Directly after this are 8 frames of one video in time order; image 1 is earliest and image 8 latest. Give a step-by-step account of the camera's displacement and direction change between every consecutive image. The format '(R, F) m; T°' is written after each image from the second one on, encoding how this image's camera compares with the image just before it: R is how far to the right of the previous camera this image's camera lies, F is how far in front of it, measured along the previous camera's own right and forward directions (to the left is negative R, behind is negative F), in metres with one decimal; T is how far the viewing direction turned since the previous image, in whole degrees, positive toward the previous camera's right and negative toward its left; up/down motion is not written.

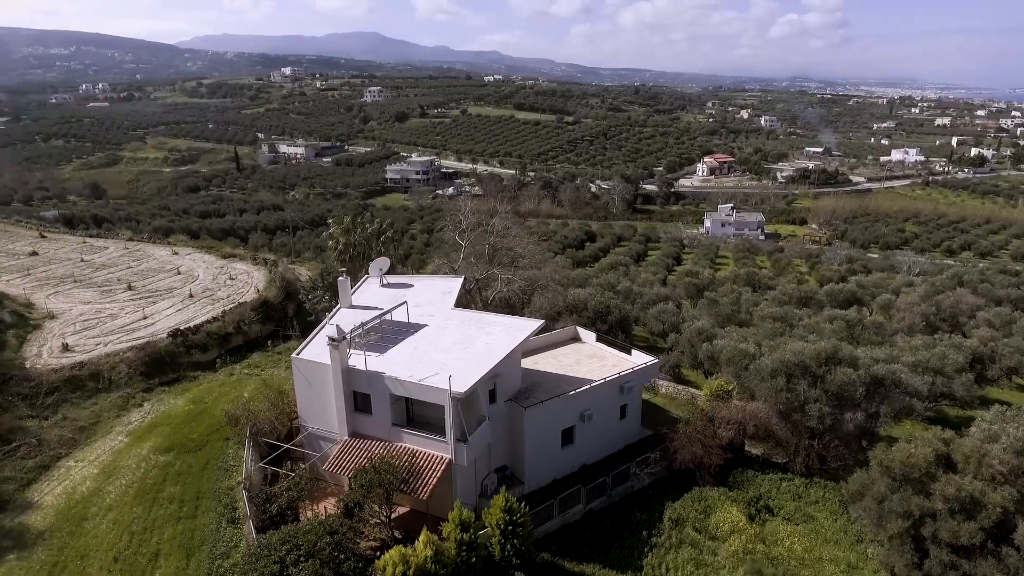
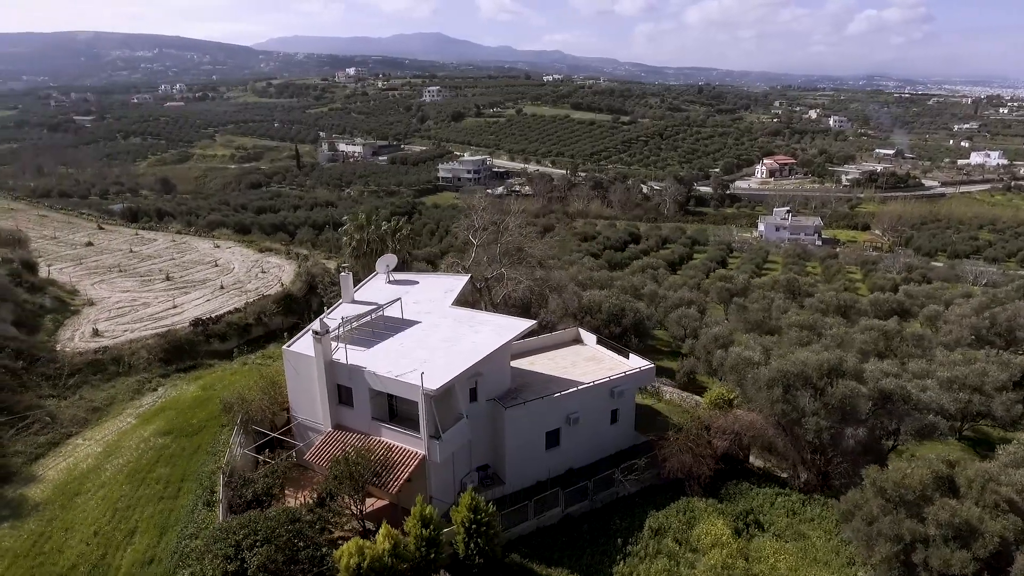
(+2.0, +0.1) m; -5°
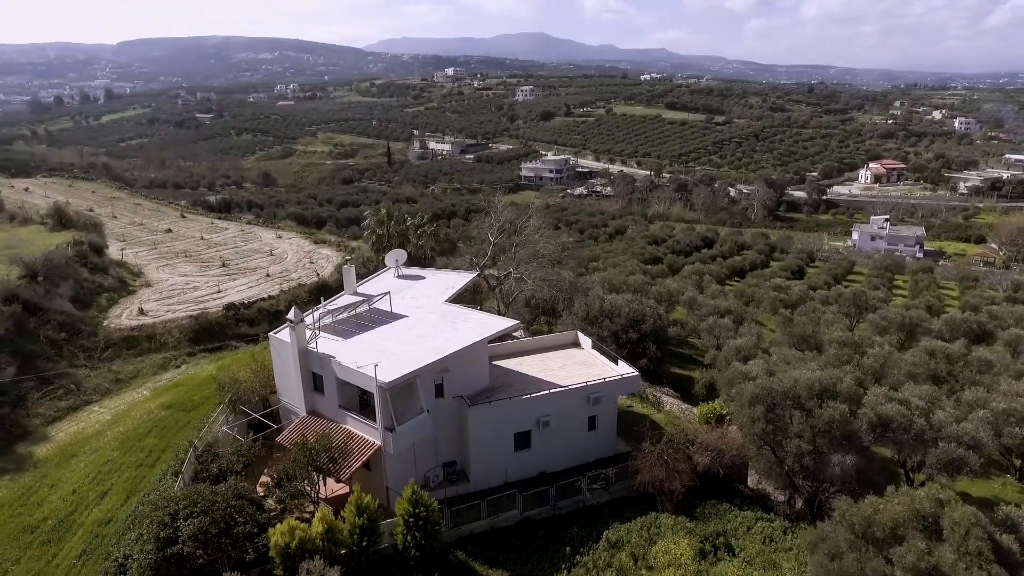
(+3.4, +0.3) m; -8°
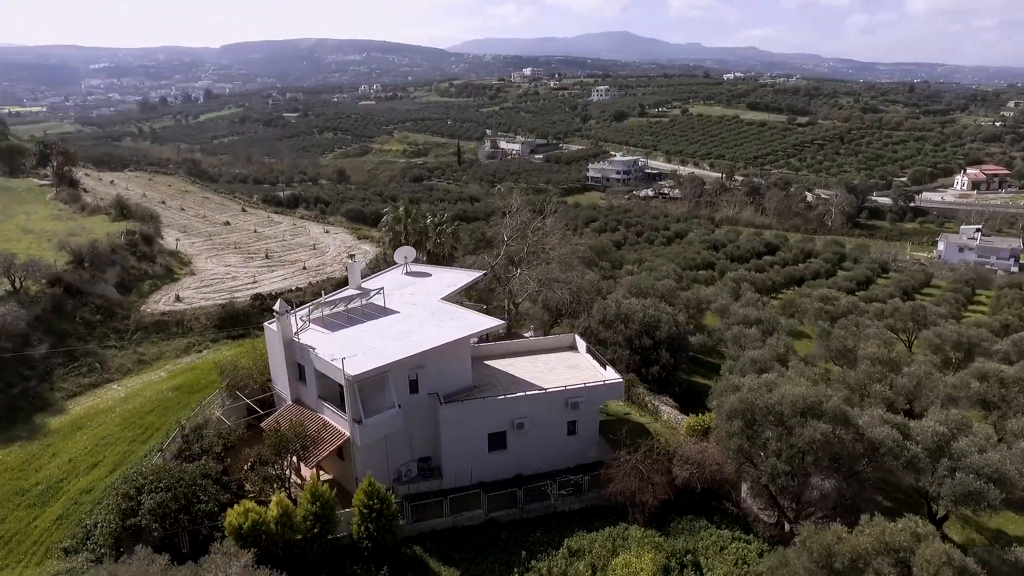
(+2.7, +0.2) m; -7°
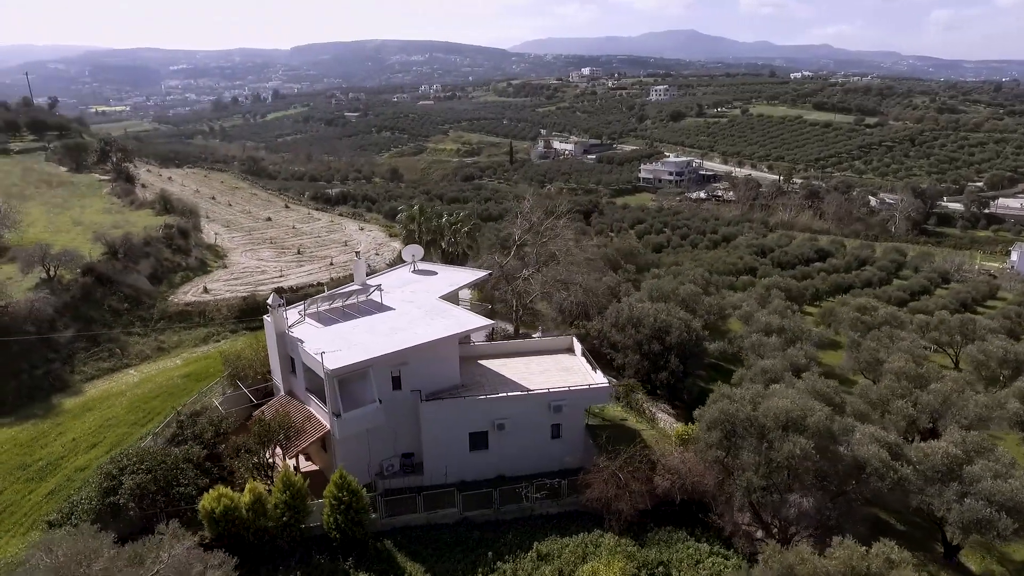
(+2.1, +0.1) m; -5°
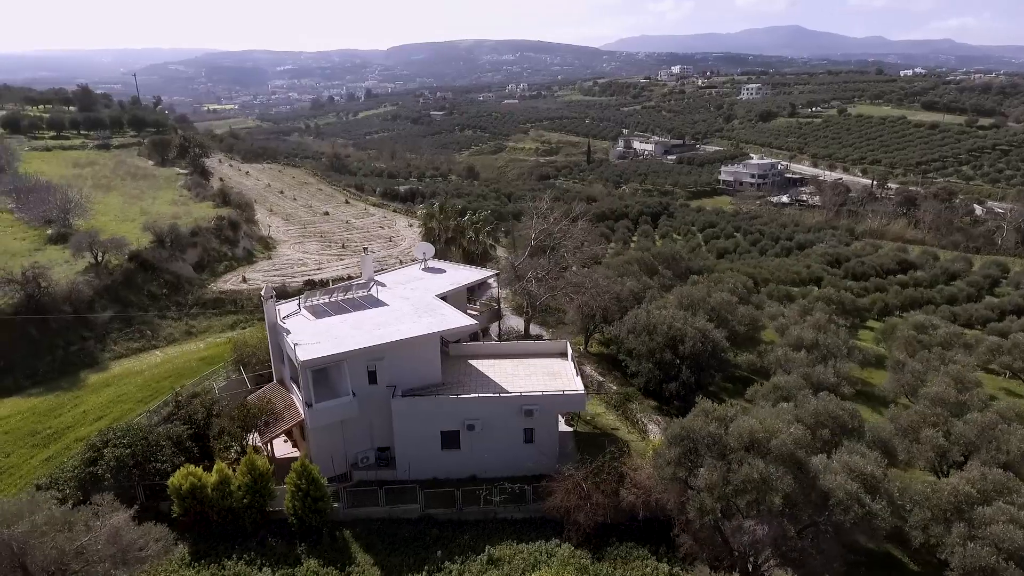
(+3.1, +0.3) m; -8°
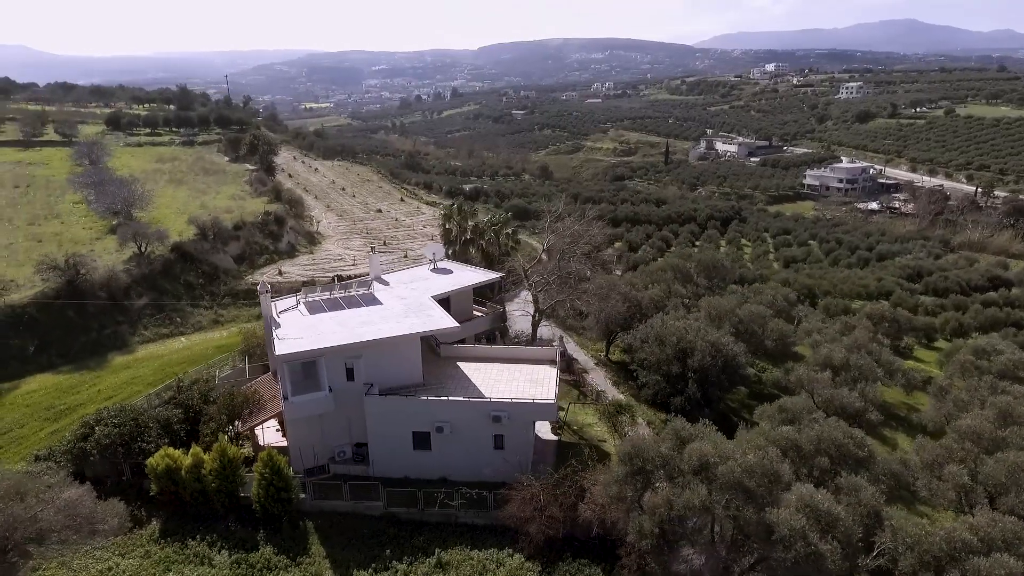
(+3.1, +0.3) m; -7°
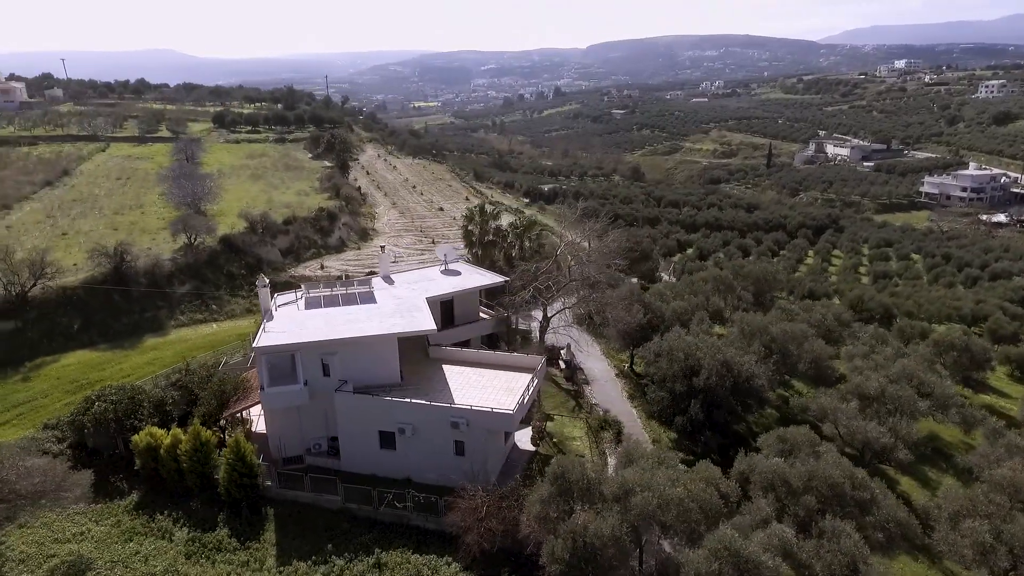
(+3.8, +0.6) m; -9°
